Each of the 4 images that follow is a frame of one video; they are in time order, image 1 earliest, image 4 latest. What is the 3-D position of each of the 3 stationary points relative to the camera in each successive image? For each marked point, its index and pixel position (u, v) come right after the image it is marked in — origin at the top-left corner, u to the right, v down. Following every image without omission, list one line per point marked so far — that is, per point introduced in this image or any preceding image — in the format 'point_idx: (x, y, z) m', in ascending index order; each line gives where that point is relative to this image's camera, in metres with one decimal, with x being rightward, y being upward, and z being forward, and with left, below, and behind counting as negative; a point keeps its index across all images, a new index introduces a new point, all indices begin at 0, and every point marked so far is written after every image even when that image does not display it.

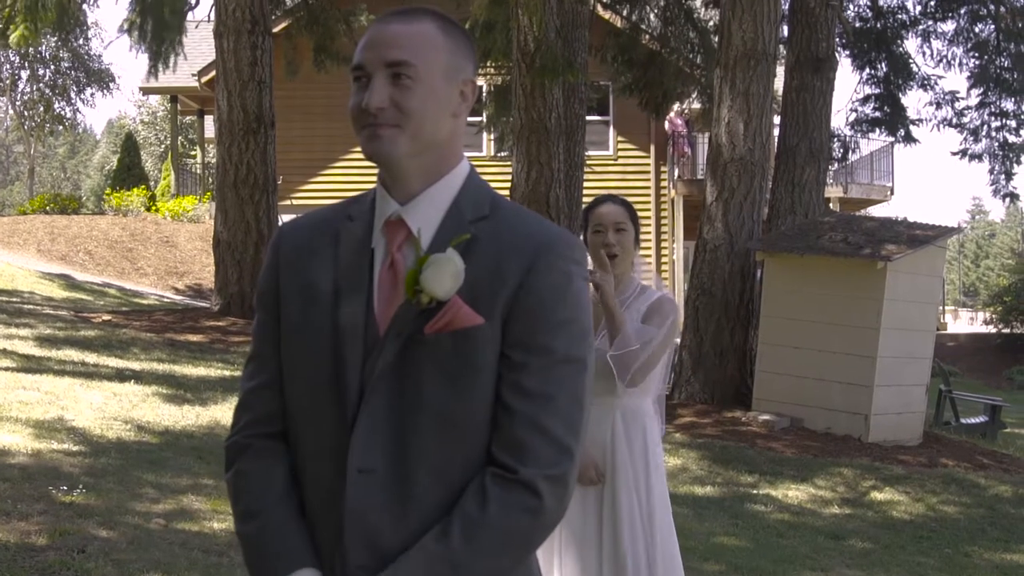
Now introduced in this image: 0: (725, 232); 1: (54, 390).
0: (+2.0, +0.5, +12.1) m
1: (-3.8, -0.8, +10.6) m
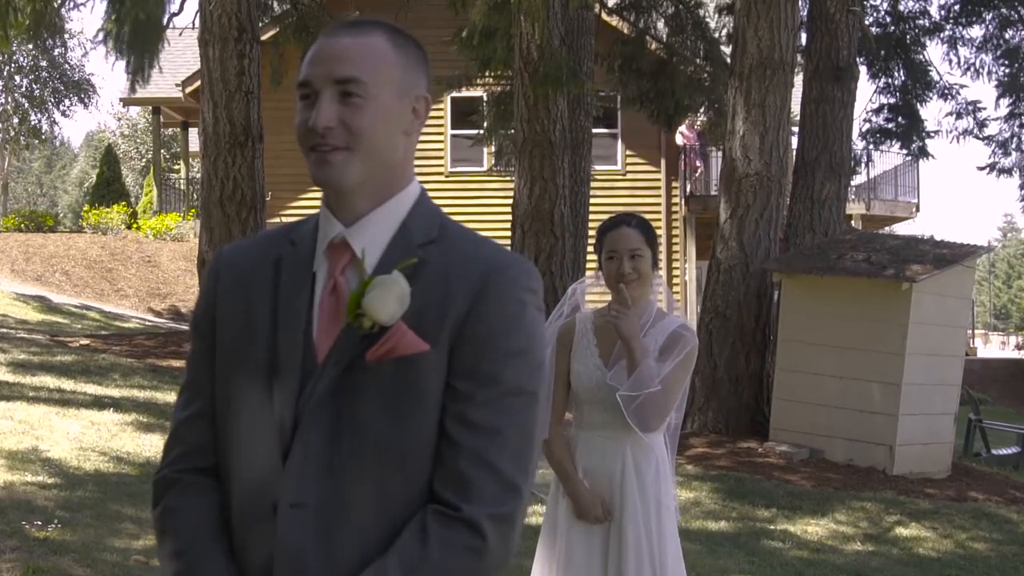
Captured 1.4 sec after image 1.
0: (+2.0, +0.3, +11.4) m
1: (-3.7, -1.0, +10.0) m
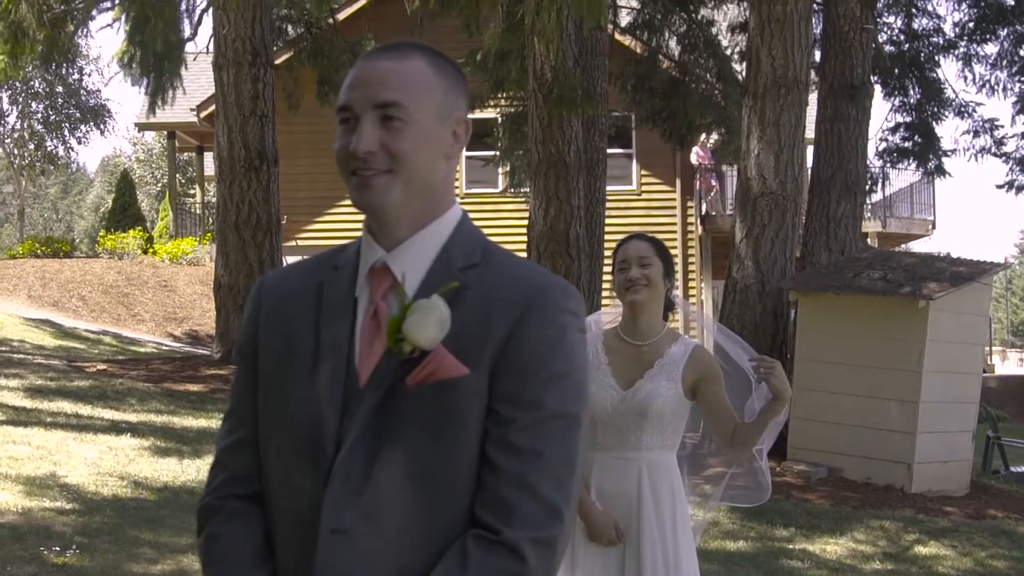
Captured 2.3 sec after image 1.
0: (+2.2, +0.2, +11.4) m
1: (-3.6, -1.2, +10.0) m
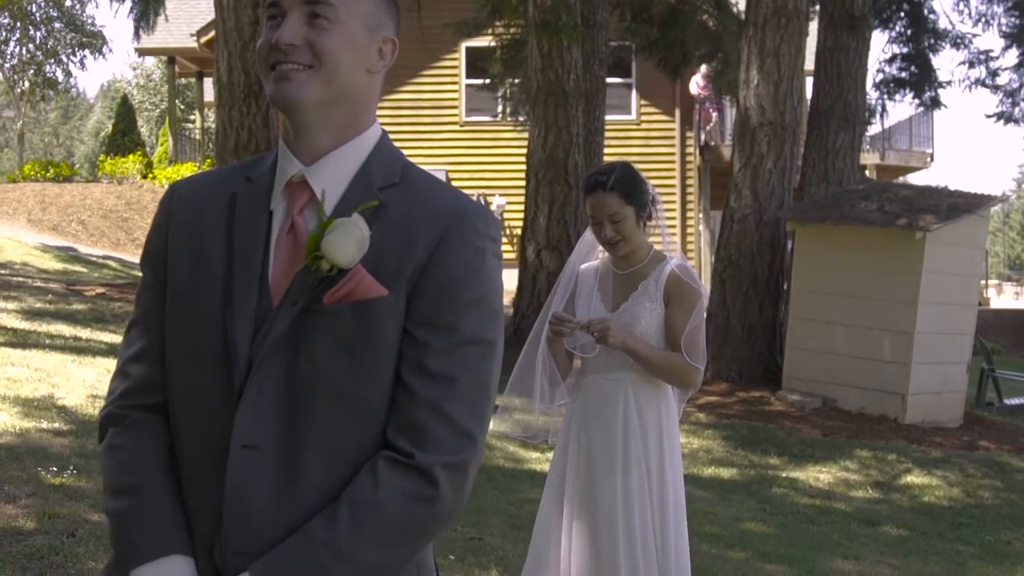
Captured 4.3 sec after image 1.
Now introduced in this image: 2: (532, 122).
0: (+2.1, +0.8, +11.4) m
1: (-3.6, -0.6, +10.0) m
2: (+0.2, +1.4, +10.5) m
